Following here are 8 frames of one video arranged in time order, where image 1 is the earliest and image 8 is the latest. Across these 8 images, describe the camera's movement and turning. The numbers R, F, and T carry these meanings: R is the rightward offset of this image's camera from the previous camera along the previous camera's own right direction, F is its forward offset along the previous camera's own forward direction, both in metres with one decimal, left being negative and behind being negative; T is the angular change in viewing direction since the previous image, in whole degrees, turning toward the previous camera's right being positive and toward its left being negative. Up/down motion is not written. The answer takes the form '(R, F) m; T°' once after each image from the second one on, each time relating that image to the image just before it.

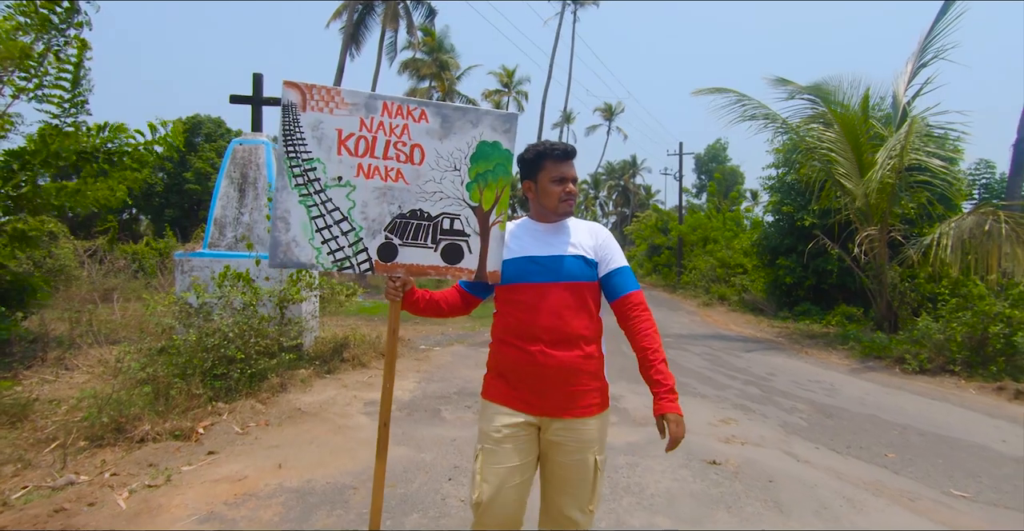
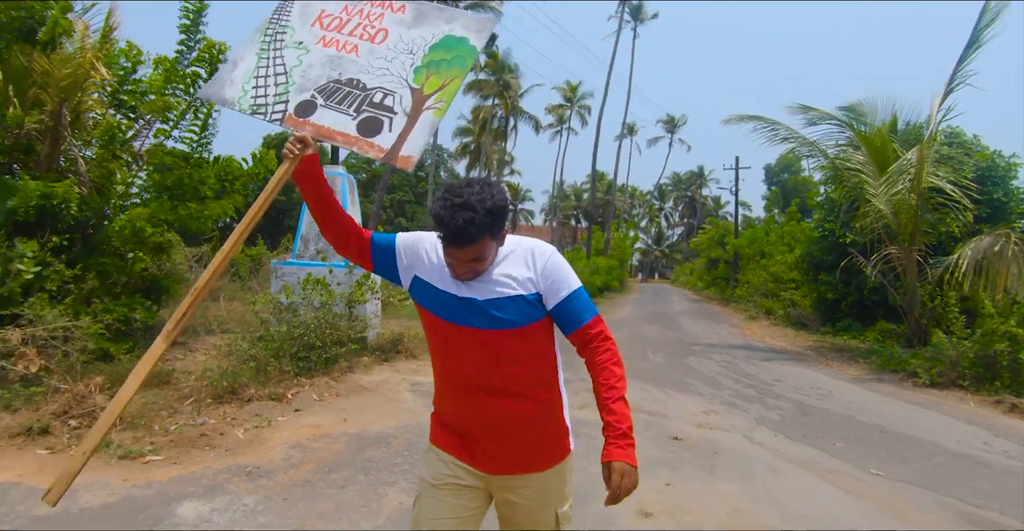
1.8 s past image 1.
(+0.7, -1.5) m; -7°
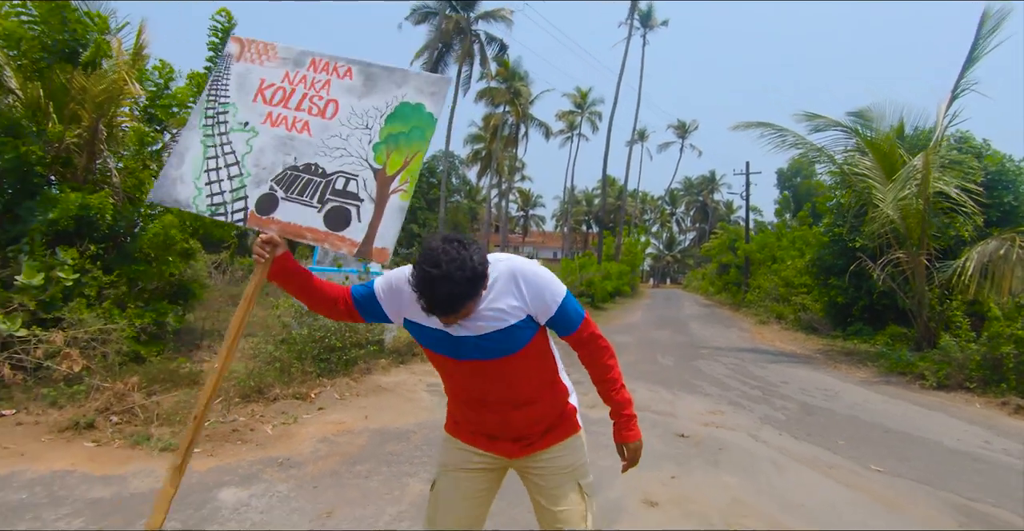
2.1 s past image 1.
(0.0, -0.3) m; -1°
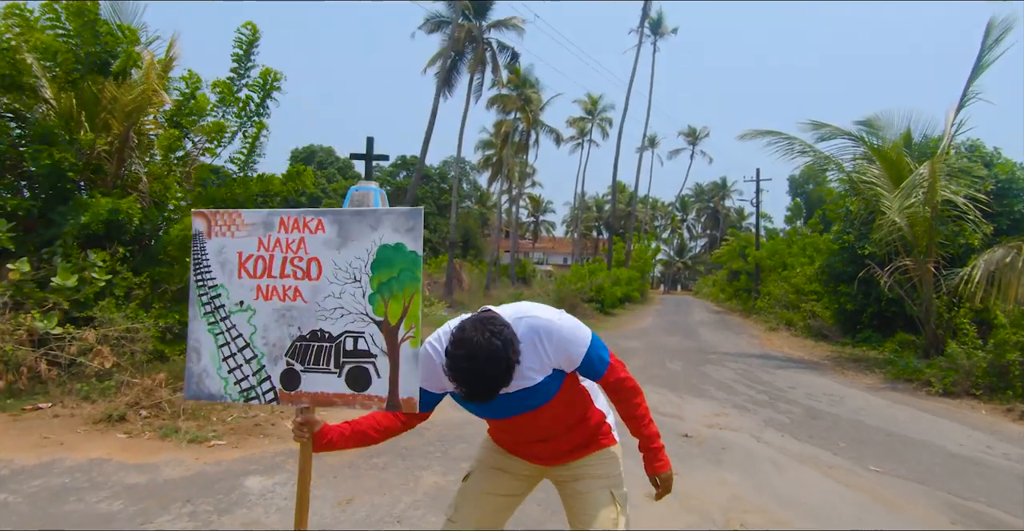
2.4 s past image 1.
(0.0, -0.3) m; -1°
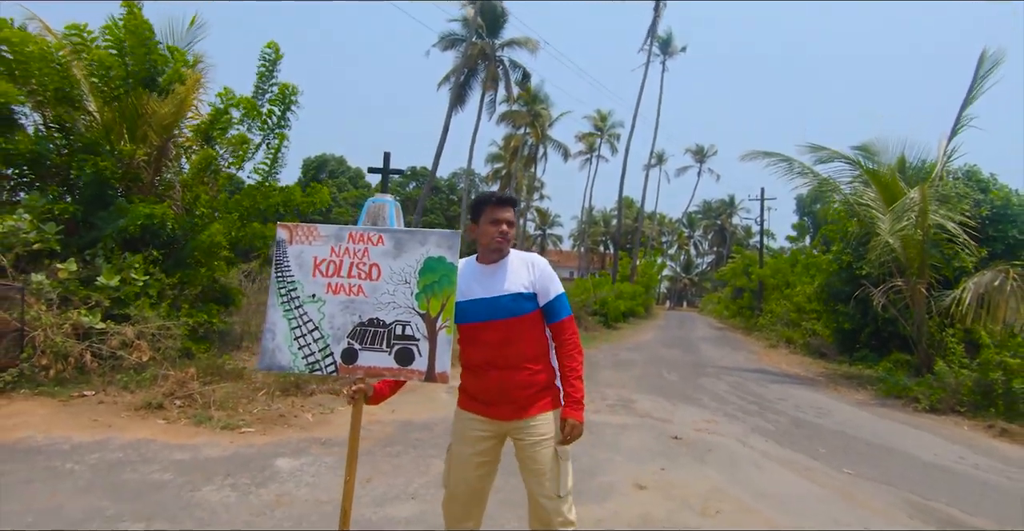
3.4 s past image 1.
(0.0, -0.6) m; -1°
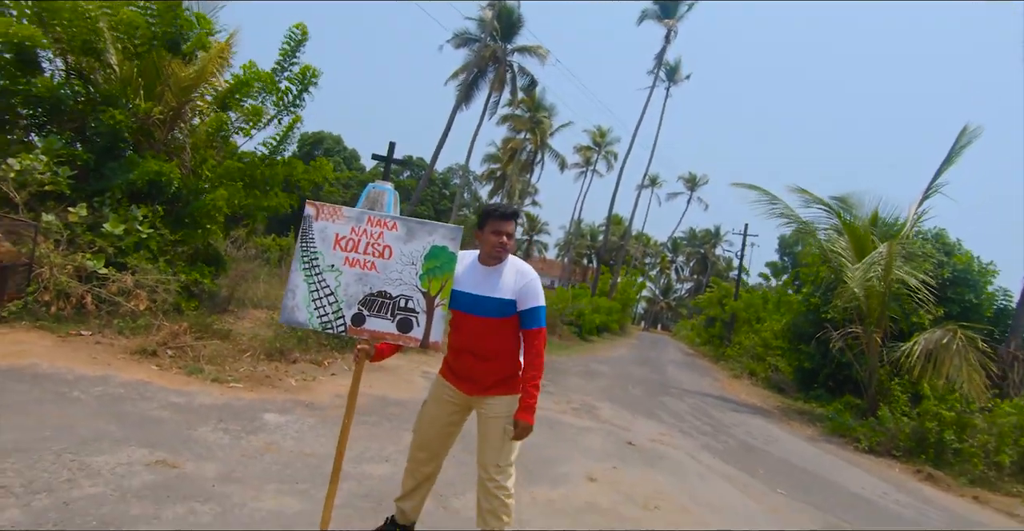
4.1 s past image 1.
(-0.1, -0.5) m; +2°
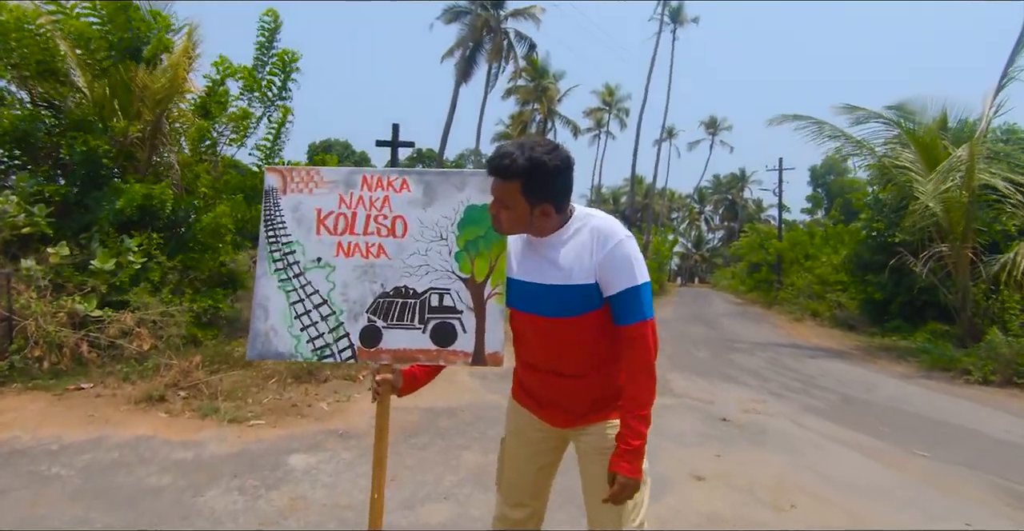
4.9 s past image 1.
(-0.2, +1.2) m; -3°
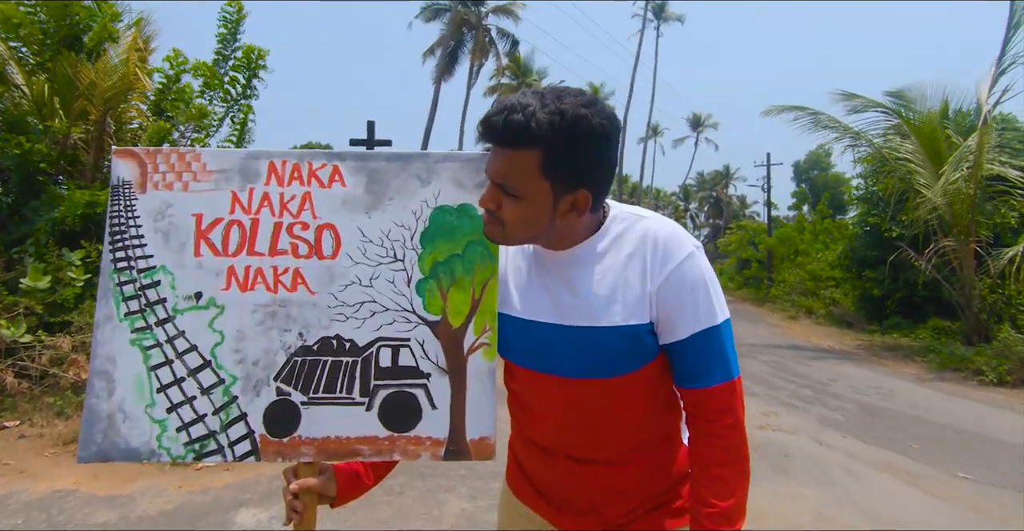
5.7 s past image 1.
(0.0, +0.7) m; +1°
